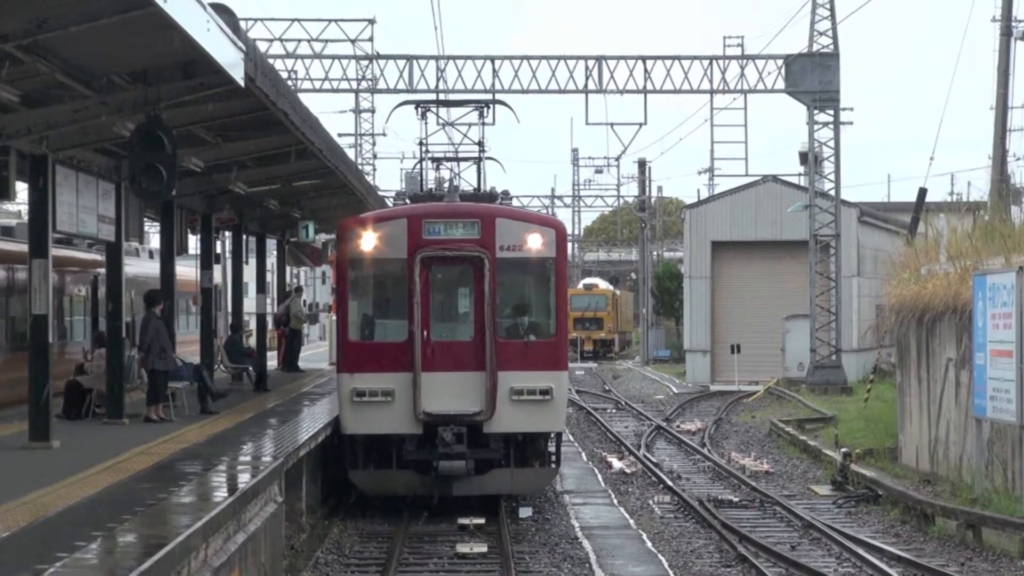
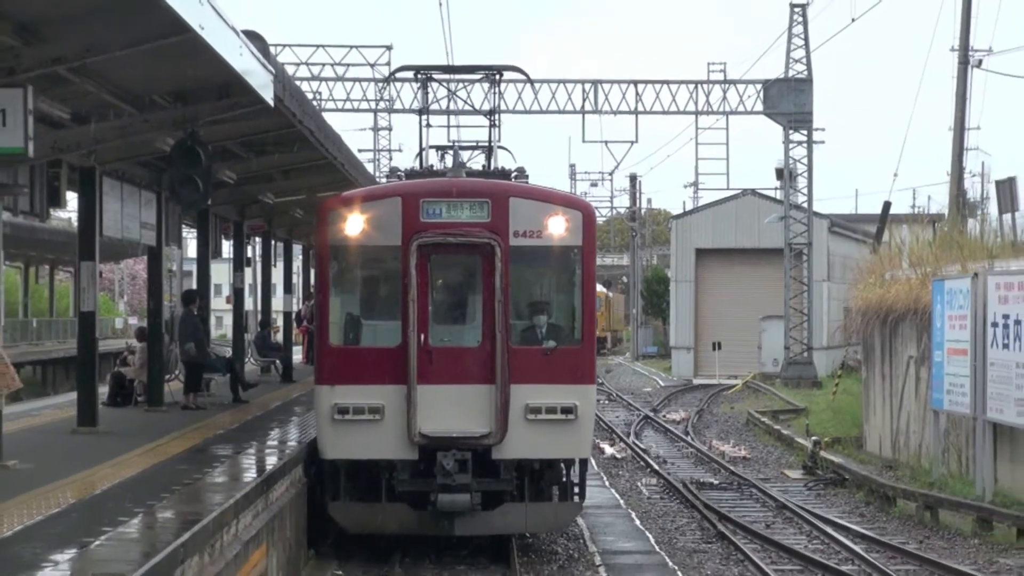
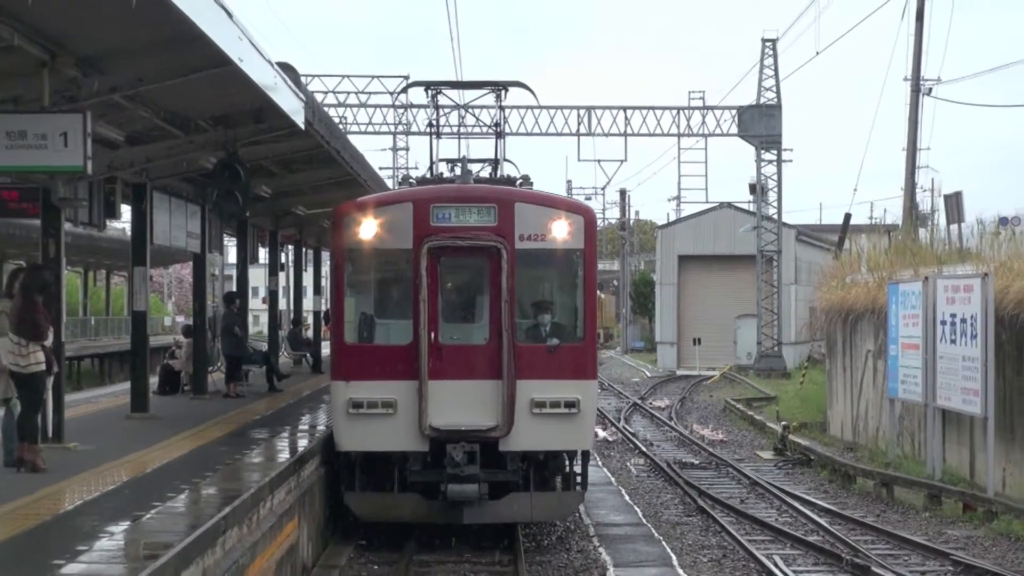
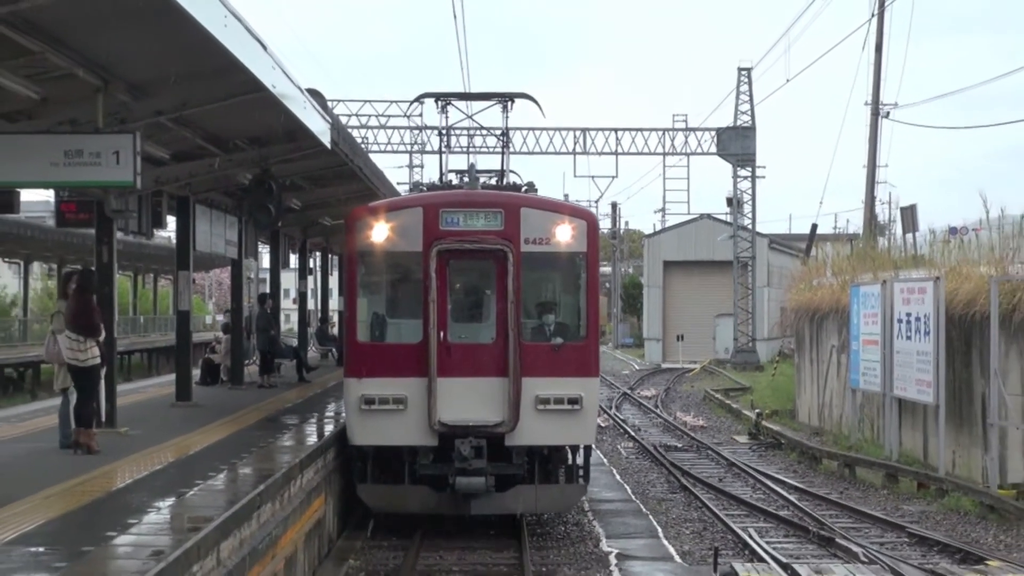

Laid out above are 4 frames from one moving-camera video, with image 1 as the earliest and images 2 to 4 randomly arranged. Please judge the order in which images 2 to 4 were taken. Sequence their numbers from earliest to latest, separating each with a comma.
2, 3, 4
